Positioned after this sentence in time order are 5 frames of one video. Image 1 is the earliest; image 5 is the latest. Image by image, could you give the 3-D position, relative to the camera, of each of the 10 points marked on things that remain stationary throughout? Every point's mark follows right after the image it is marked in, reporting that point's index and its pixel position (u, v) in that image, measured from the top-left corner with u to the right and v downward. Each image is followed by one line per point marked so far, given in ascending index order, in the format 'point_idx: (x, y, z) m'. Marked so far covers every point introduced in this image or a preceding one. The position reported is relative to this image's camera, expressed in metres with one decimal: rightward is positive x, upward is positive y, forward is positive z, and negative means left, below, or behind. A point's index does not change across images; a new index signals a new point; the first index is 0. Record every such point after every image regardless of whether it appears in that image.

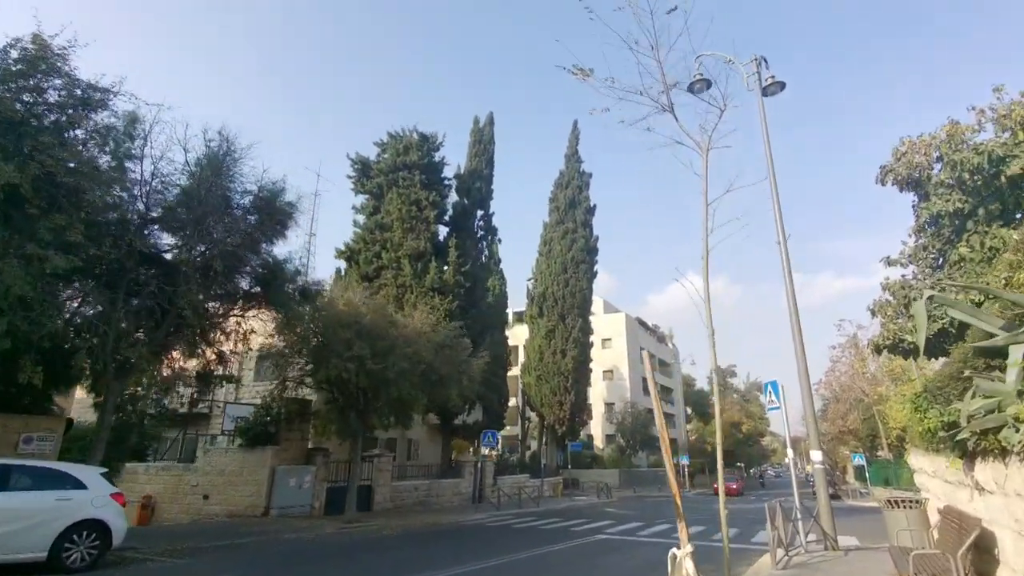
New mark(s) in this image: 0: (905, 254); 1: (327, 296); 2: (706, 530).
0: (+12.3, +1.0, +16.4) m
1: (-6.7, -0.4, +18.9) m
2: (+6.7, -8.3, +18.0) m
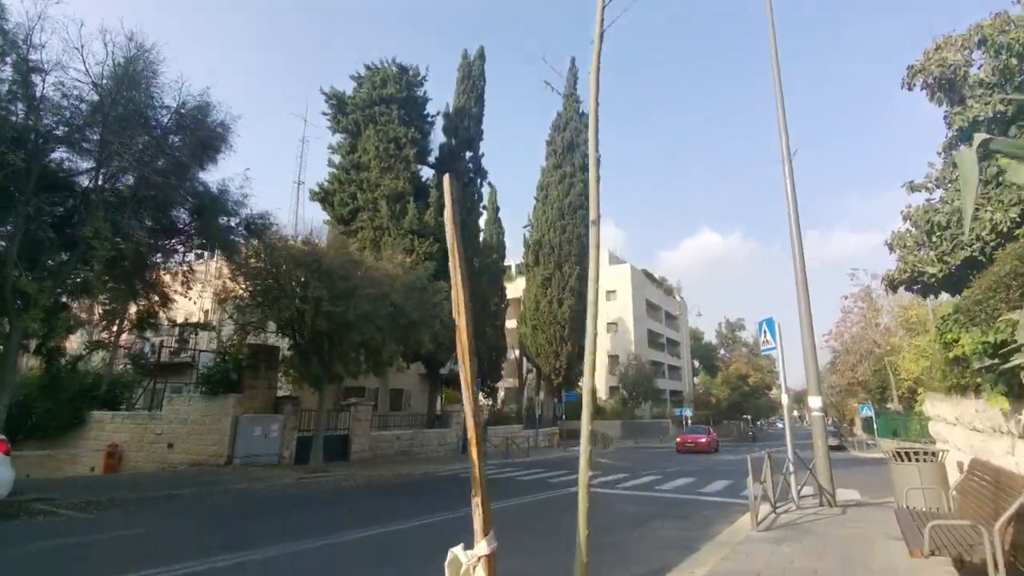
0: (+11.3, +3.0, +14.2) m
1: (-7.6, +1.7, +17.3) m
2: (+5.9, -6.2, +16.7) m
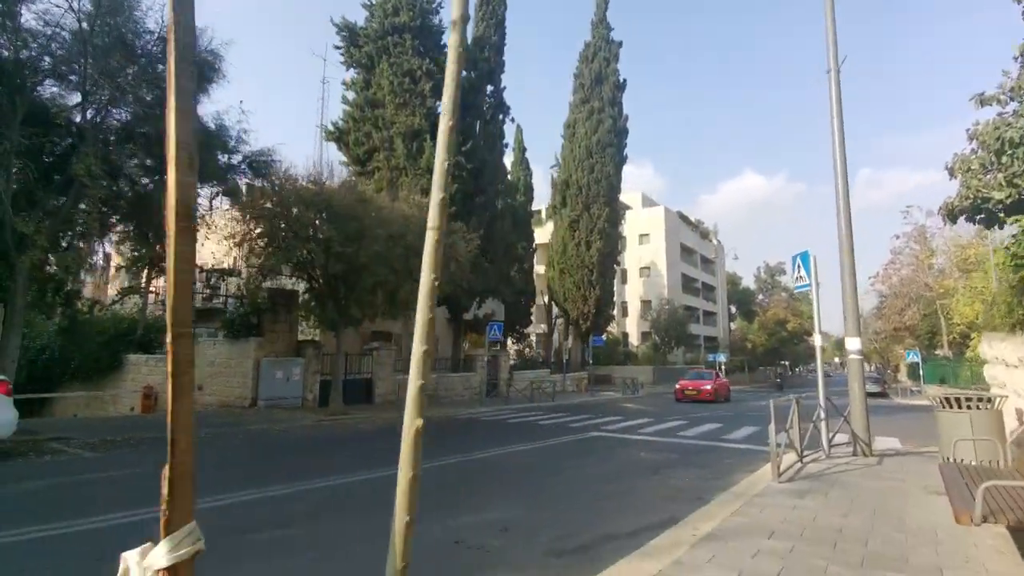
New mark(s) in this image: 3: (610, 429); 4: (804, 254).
0: (+11.6, +4.7, +12.3) m
1: (-7.1, +3.5, +16.7) m
2: (+6.4, -4.3, +16.1) m
3: (+2.9, -4.2, +15.5) m
4: (+5.9, +0.7, +10.5) m
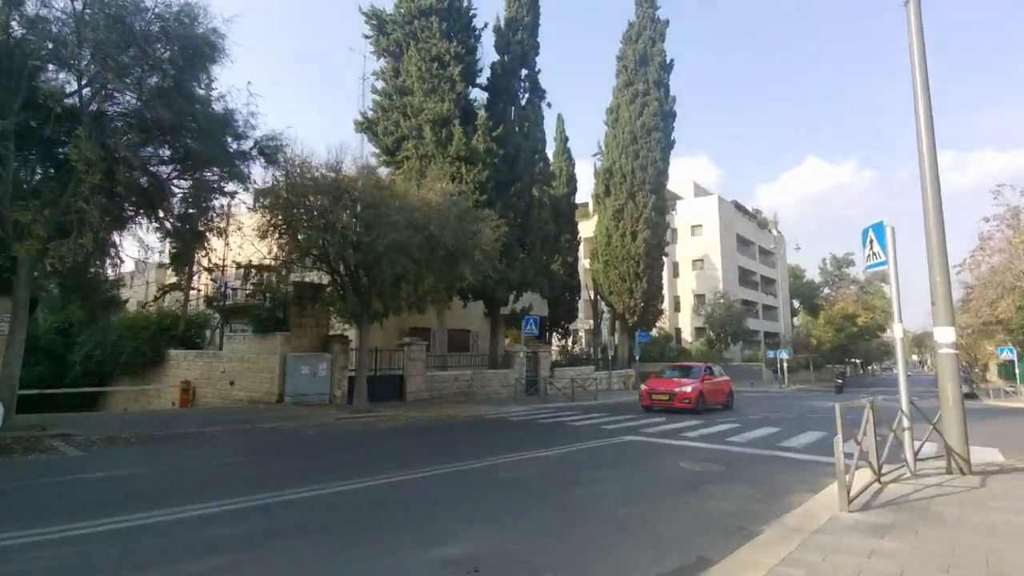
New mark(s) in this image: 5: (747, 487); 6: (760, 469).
0: (+11.9, +5.1, +9.8) m
1: (-6.3, +3.8, +16.1) m
2: (+7.2, -3.9, +14.1) m
3: (+3.6, -3.8, +13.9) m
4: (+6.1, +1.0, +8.6) m
5: (+3.6, -3.1, +8.1) m
6: (+4.4, -3.2, +9.4) m
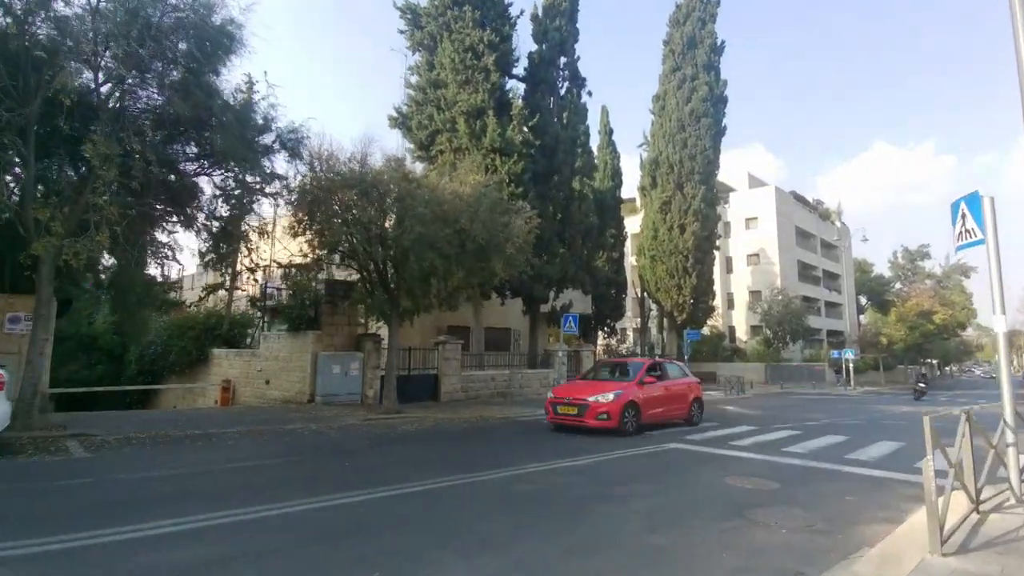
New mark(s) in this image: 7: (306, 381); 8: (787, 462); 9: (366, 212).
0: (+12.1, +5.4, +7.8) m
1: (-5.4, +3.9, +15.7) m
2: (+8.0, -3.7, +12.5) m
3: (+4.4, -3.6, +12.6) m
4: (+6.3, +1.2, +7.1) m
5: (+3.8, -2.9, +6.8) m
6: (+4.8, -3.0, +8.1) m
7: (-7.1, -3.2, +18.1) m
8: (+5.3, -3.3, +10.1) m
9: (-4.0, +2.1, +15.2) m
